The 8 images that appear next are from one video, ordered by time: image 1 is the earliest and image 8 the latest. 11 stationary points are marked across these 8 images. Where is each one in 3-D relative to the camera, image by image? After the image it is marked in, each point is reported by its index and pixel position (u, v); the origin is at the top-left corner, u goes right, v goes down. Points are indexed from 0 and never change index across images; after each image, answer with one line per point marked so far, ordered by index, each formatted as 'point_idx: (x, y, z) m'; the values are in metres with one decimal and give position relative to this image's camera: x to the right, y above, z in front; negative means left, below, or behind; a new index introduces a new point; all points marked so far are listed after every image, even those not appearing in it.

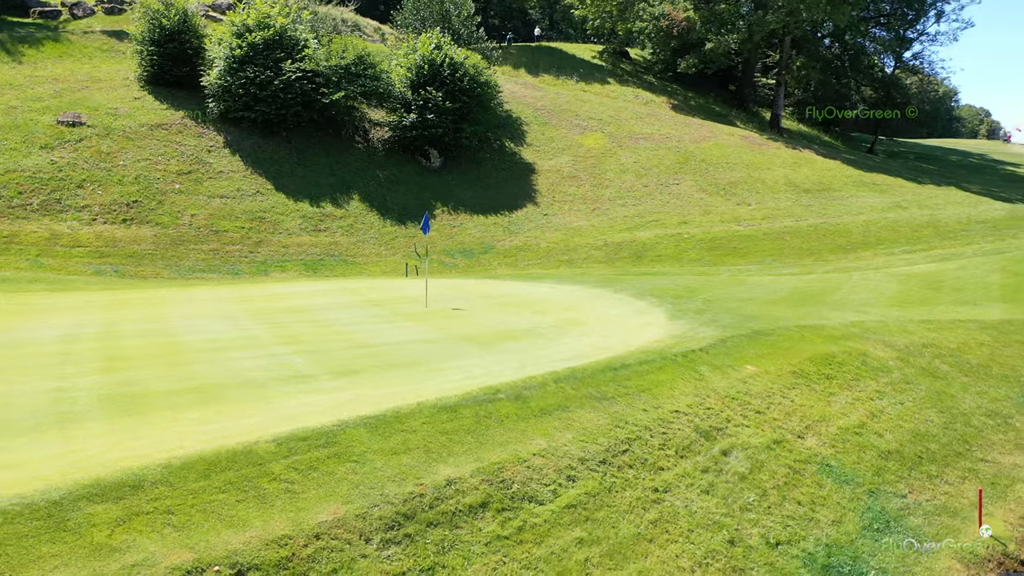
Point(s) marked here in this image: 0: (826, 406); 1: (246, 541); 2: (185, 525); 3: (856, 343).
0: (+4.8, -1.8, +12.5) m
1: (-2.0, -1.9, +6.2) m
2: (-2.5, -1.8, +6.2) m
3: (+6.8, -1.1, +16.0) m
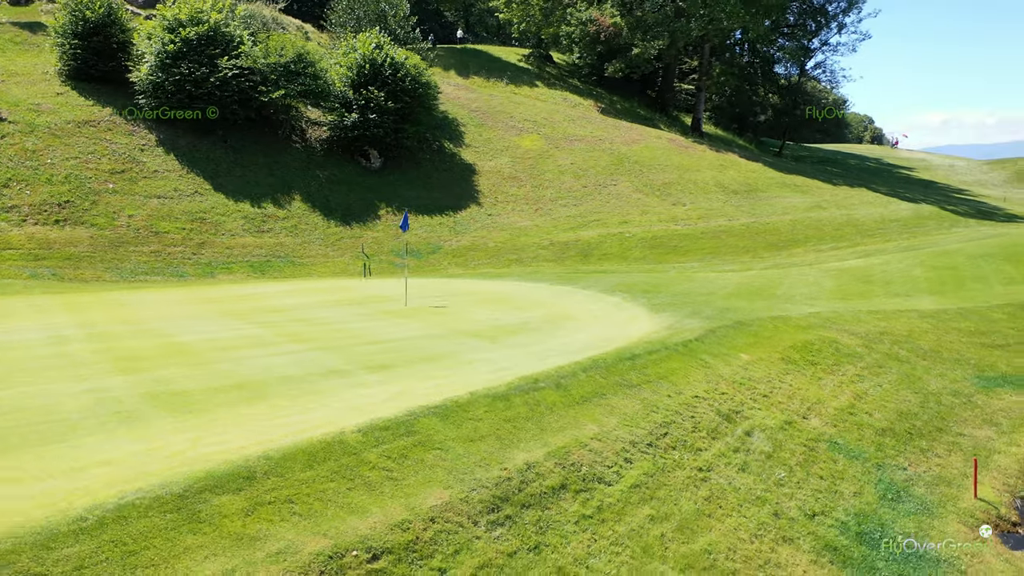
0: (+5.0, -1.6, +13.3) m
1: (-1.0, -1.8, +6.3) m
2: (-1.5, -1.7, +6.2) m
3: (+6.5, -0.9, +17.0) m
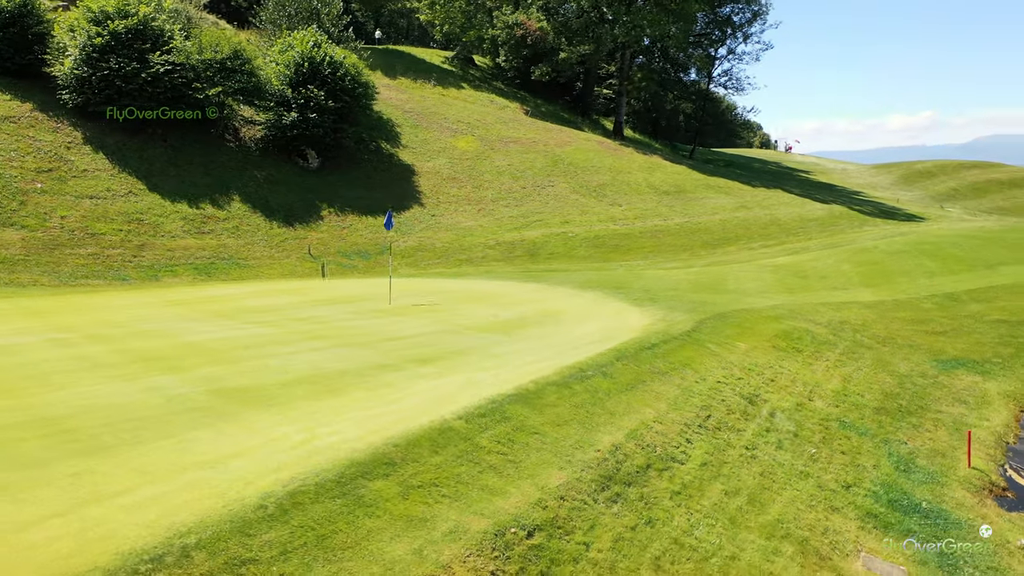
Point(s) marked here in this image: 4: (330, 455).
0: (+5.2, -1.5, +14.2) m
1: (+0.1, -1.7, +6.5) m
2: (-0.4, -1.6, +6.4) m
3: (+6.3, -0.8, +18.1) m
4: (-1.4, -1.4, +6.3) m
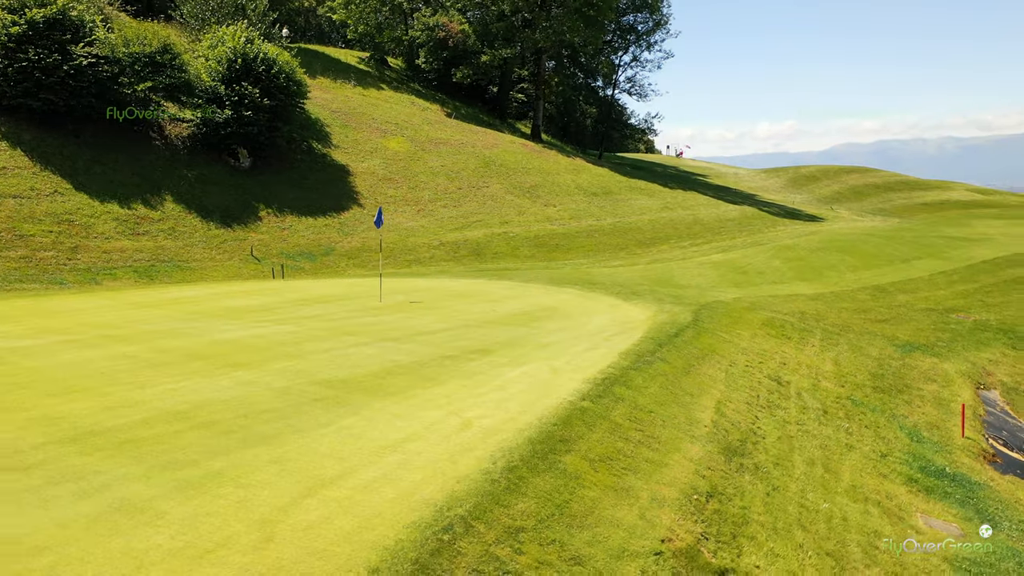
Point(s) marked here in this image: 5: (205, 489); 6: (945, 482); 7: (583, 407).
0: (+5.5, -1.3, +15.1) m
1: (+1.5, -1.6, +6.8) m
2: (+1.0, -1.5, +6.6) m
3: (+6.0, -0.6, +19.1) m
4: (0.0, -1.2, +6.5) m
5: (-2.0, -1.3, +5.3) m
6: (+5.8, -2.6, +10.9) m
7: (+0.7, -1.1, +7.7) m
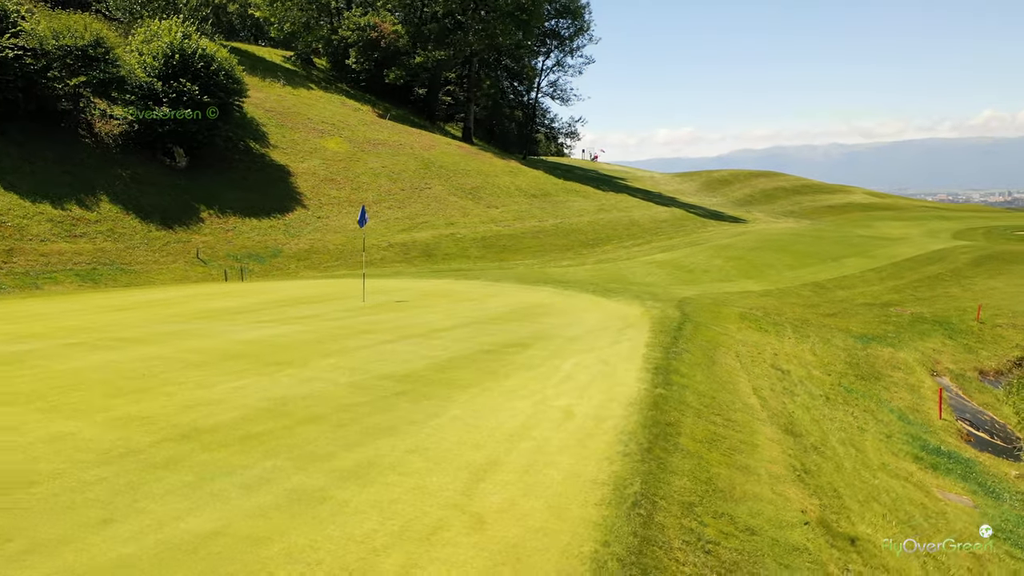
0: (+5.4, -1.2, +15.9) m
1: (+2.3, -1.5, +7.2) m
2: (+1.9, -1.4, +6.9) m
3: (+5.5, -0.5, +19.9) m
4: (+1.0, -1.1, +6.7) m
5: (-0.9, -1.2, +5.3) m
6: (+6.2, -2.5, +11.7) m
7: (+1.5, -1.1, +8.0) m
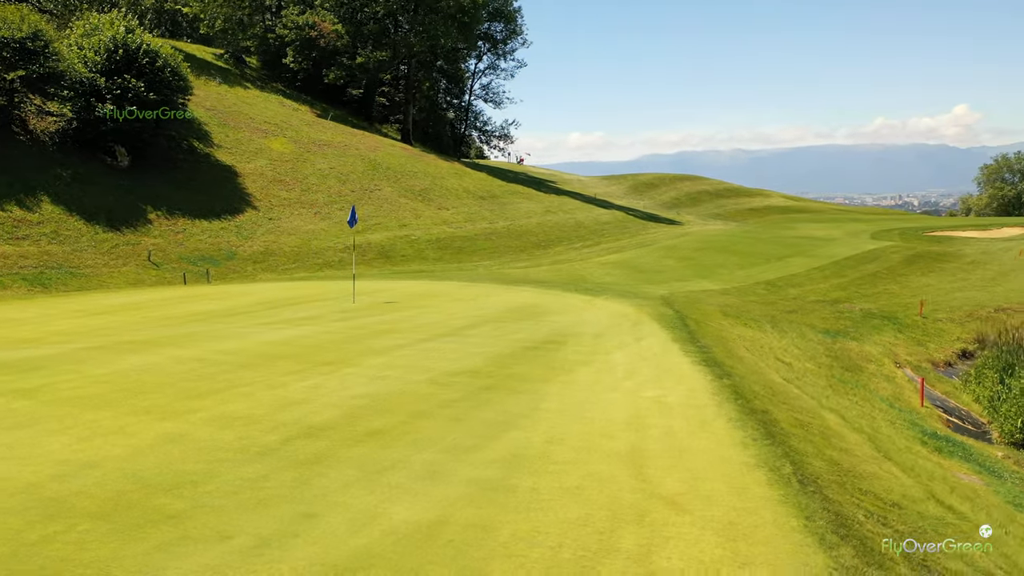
0: (+5.4, -1.1, +16.6) m
1: (+3.2, -1.4, +7.6) m
2: (+2.8, -1.3, +7.3) m
3: (+5.0, -0.4, +20.6) m
4: (+1.9, -1.1, +7.0) m
5: (+0.2, -1.2, +5.4) m
6: (+6.6, -2.4, +12.5) m
7: (+2.3, -1.0, +8.3) m
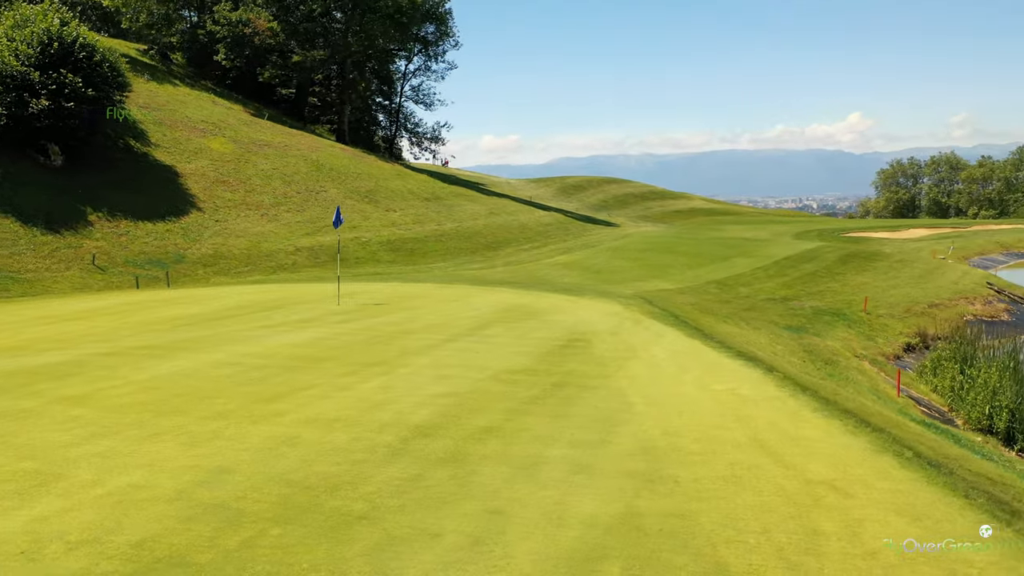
0: (+5.2, -1.1, +17.2) m
1: (+3.9, -1.3, +8.0) m
2: (+3.5, -1.2, +7.7) m
3: (+4.4, -0.4, +21.1) m
4: (+2.7, -1.0, +7.3) m
5: (+1.1, -1.2, +5.5) m
6: (+6.8, -2.3, +13.2) m
7: (+2.9, -0.9, +8.6) m
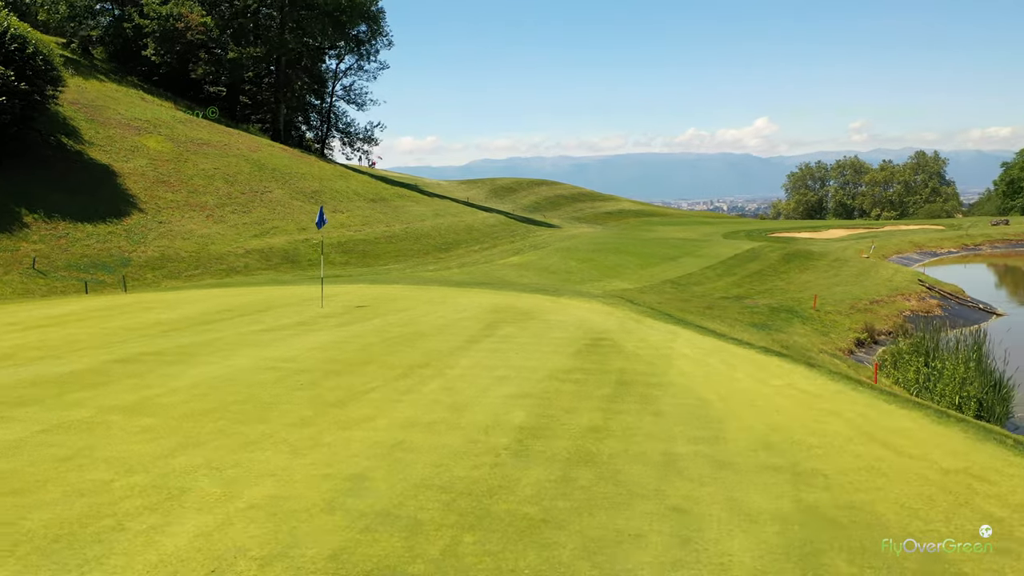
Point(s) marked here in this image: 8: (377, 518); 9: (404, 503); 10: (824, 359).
0: (+5.0, -1.0, +17.6) m
1: (+4.6, -1.3, +8.3) m
2: (+4.2, -1.2, +8.0) m
3: (+3.8, -0.4, +21.4) m
4: (+3.4, -1.0, +7.5) m
5: (+2.0, -1.1, +5.6) m
6: (+7.0, -2.2, +13.8) m
7: (+3.5, -0.9, +8.8) m
8: (-0.7, -1.2, +4.4) m
9: (-0.6, -1.2, +4.6) m
10: (+7.2, -1.7, +18.7) m
